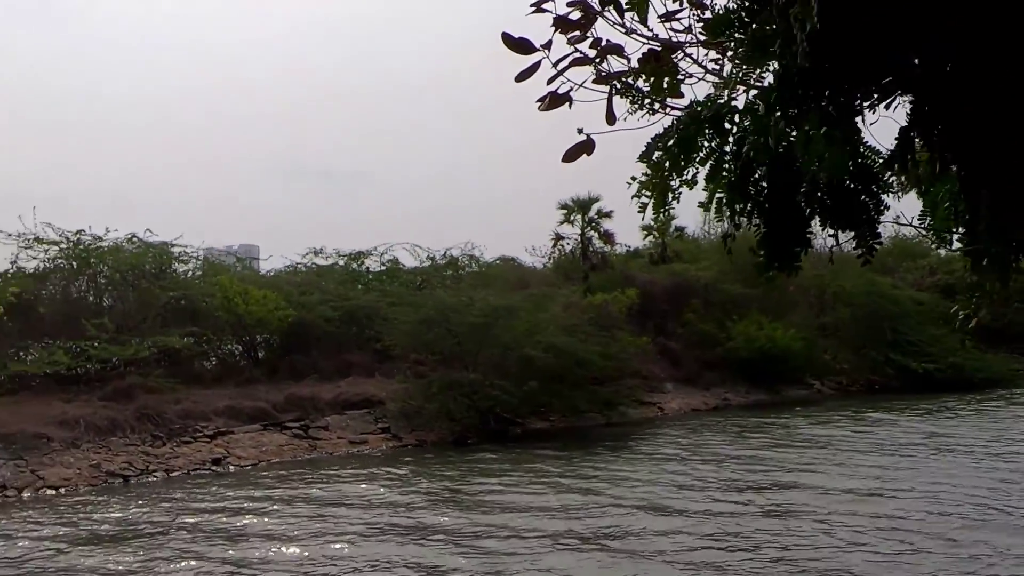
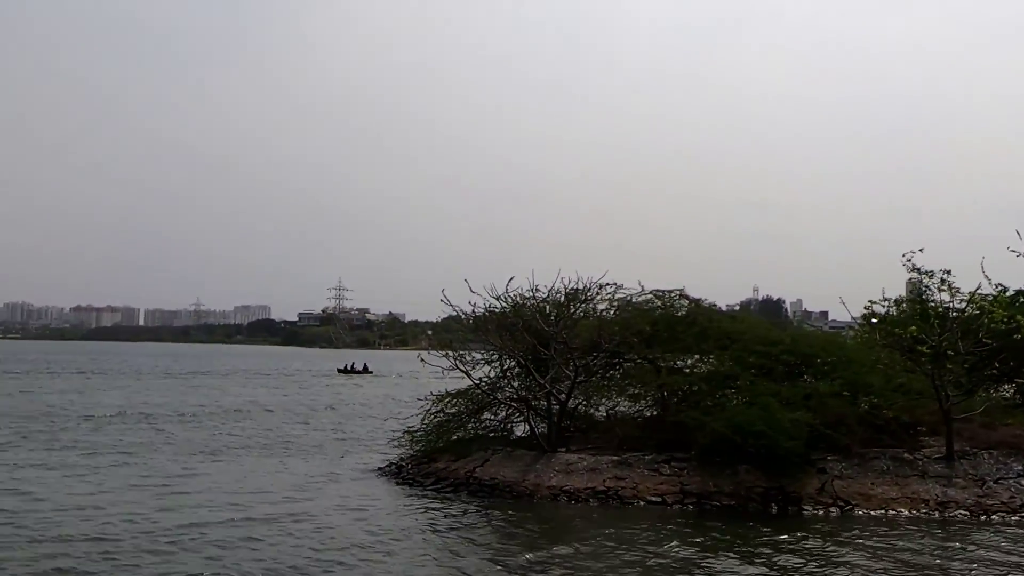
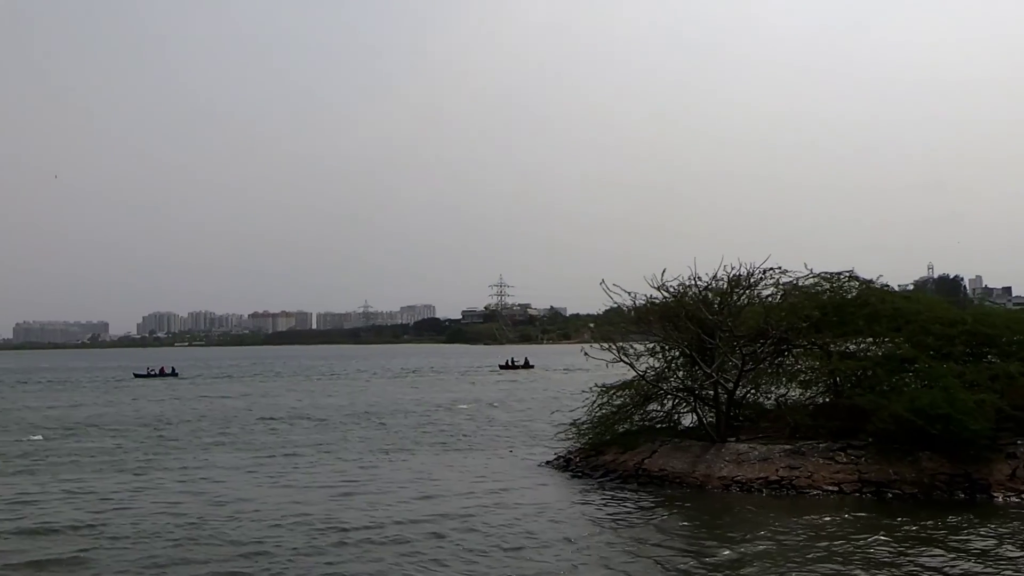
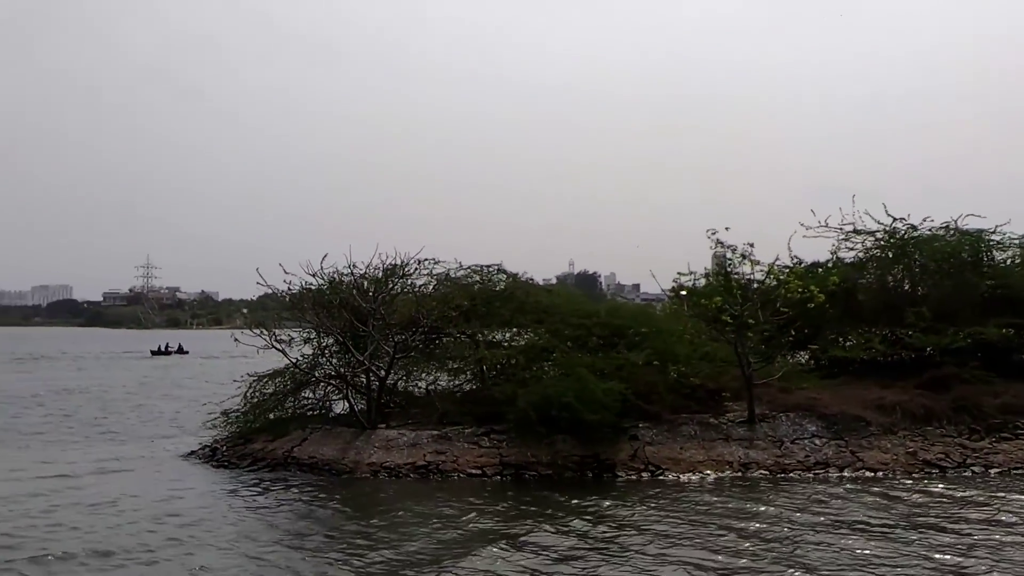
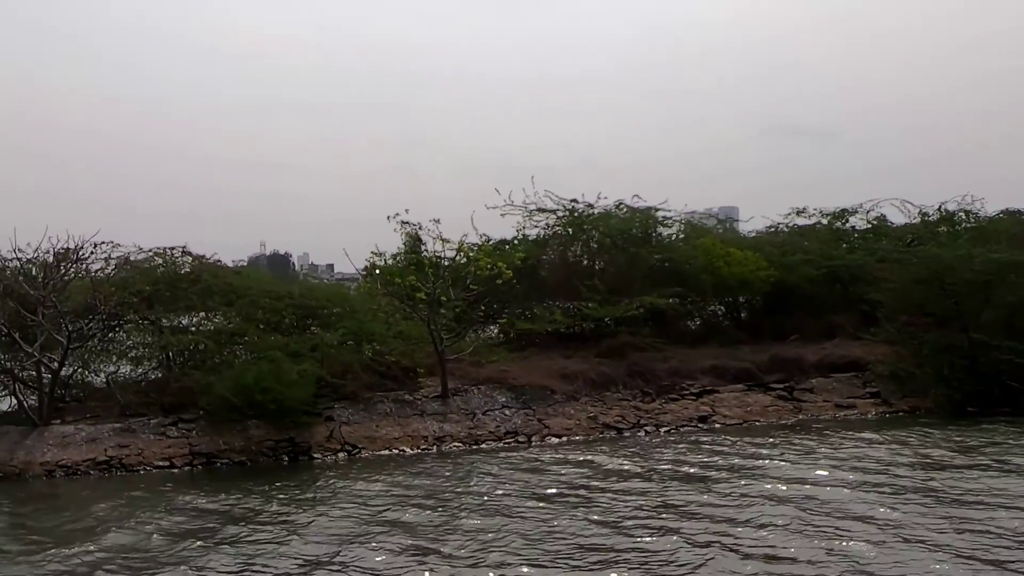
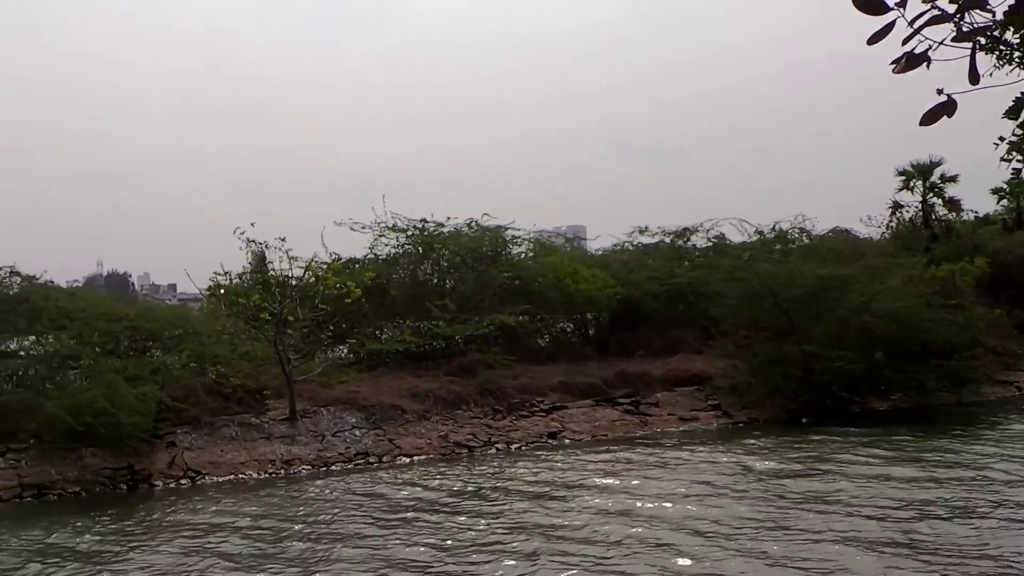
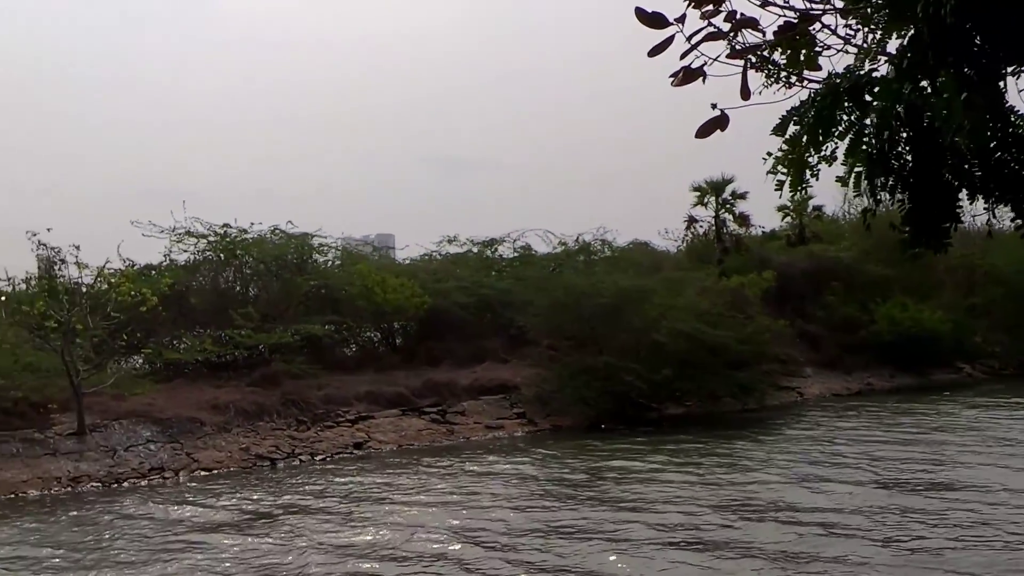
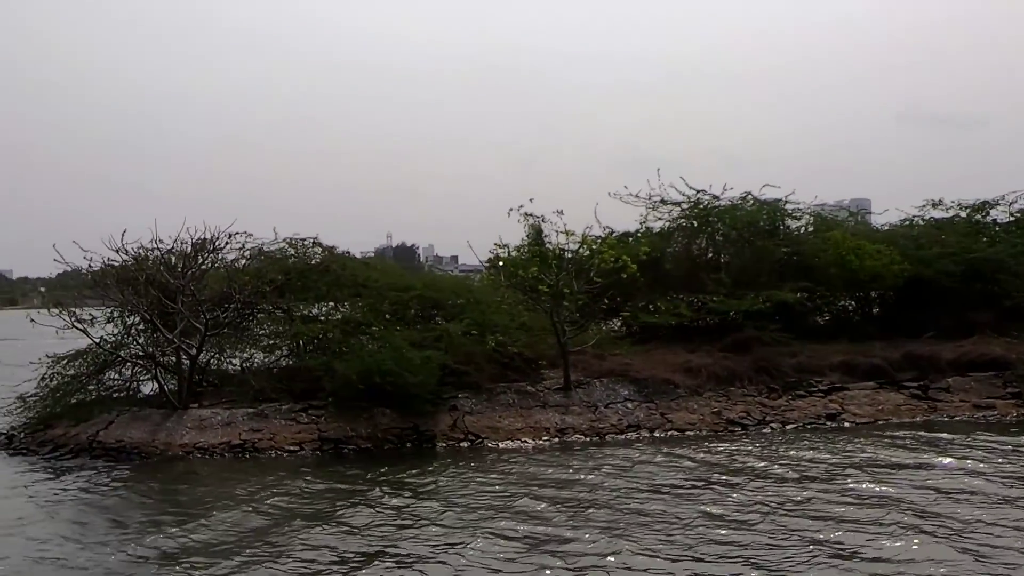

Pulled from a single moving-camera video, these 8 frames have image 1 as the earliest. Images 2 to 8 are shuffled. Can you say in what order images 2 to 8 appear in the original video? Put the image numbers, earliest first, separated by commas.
7, 6, 5, 8, 4, 2, 3
